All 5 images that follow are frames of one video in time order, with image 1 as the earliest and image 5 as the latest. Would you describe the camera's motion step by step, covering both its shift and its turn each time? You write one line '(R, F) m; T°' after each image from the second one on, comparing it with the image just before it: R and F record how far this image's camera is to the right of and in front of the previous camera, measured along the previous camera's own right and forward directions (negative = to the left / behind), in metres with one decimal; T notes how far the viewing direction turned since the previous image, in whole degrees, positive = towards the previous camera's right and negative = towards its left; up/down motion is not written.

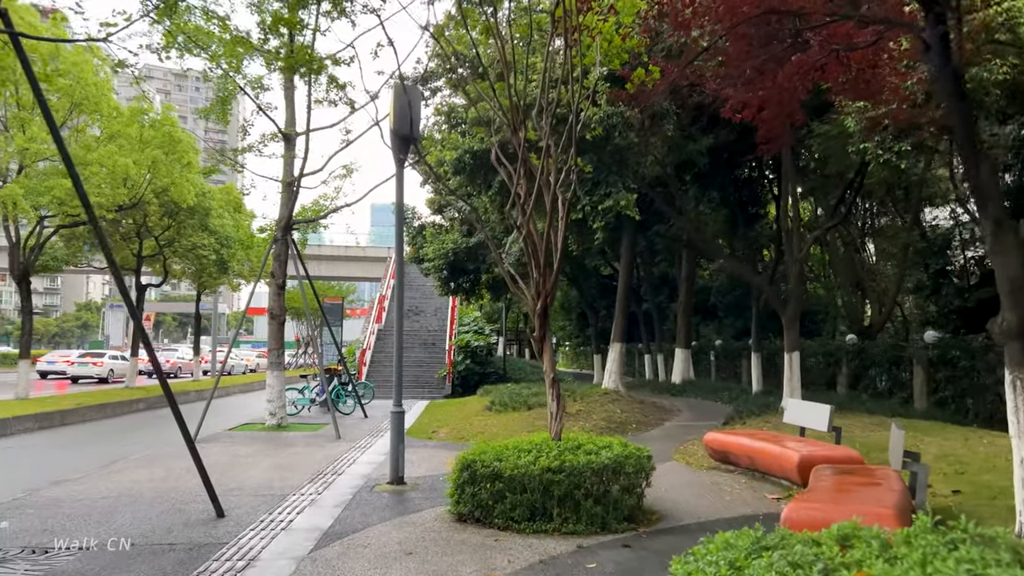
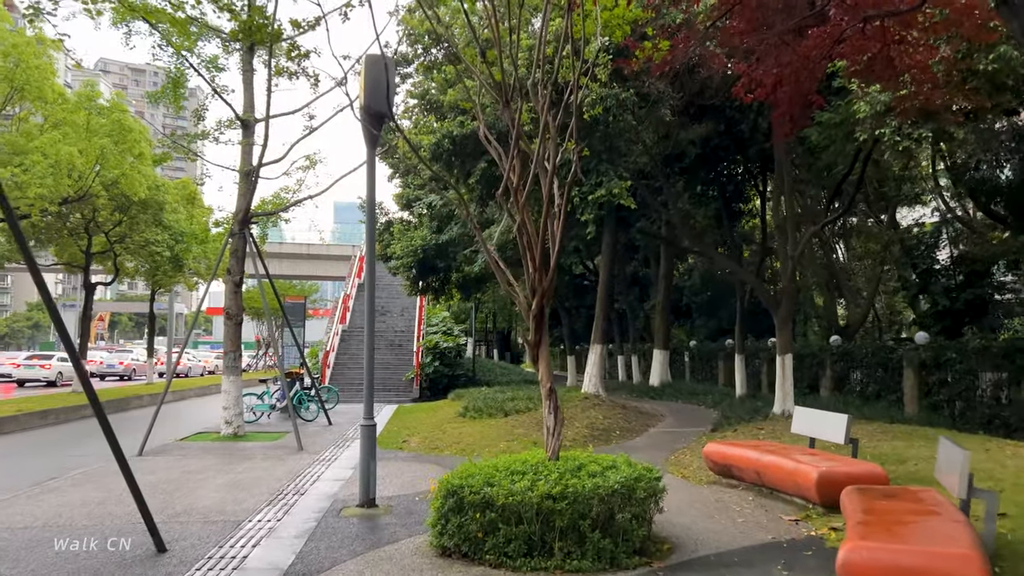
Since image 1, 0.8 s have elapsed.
(-0.2, +0.9) m; +3°
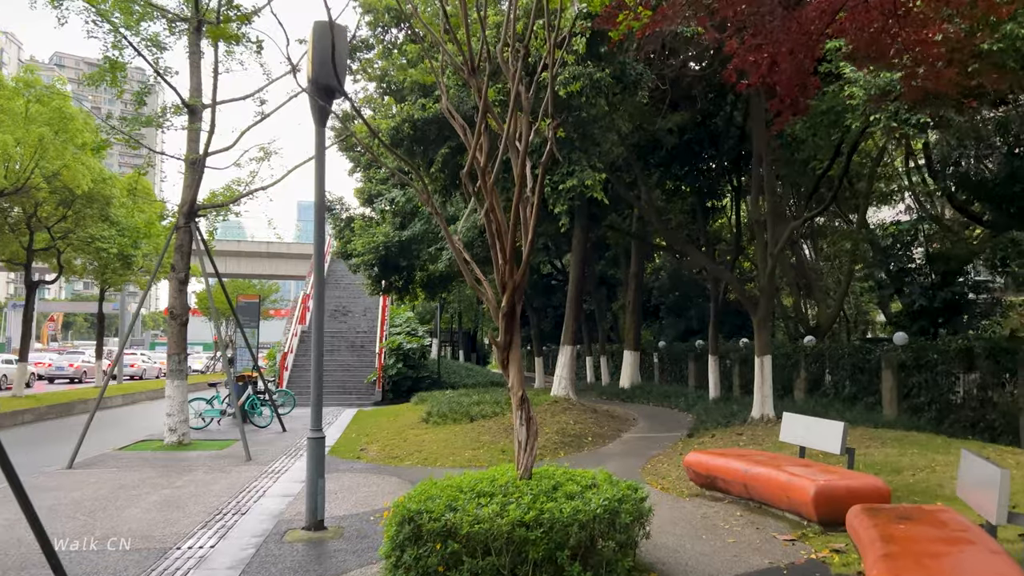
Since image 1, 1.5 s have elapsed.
(0.0, +0.8) m; +2°
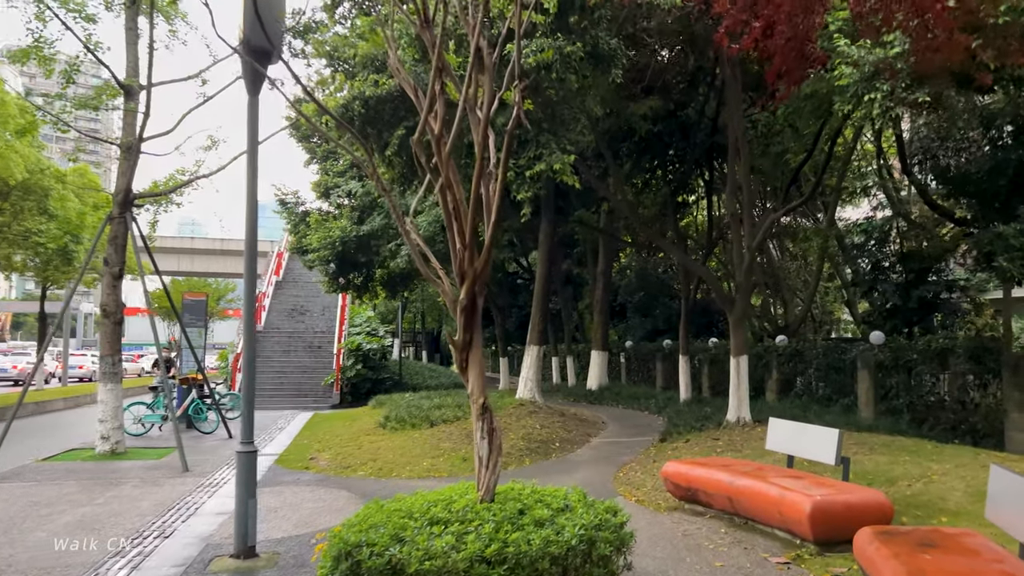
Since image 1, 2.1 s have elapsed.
(0.0, +0.8) m; +3°
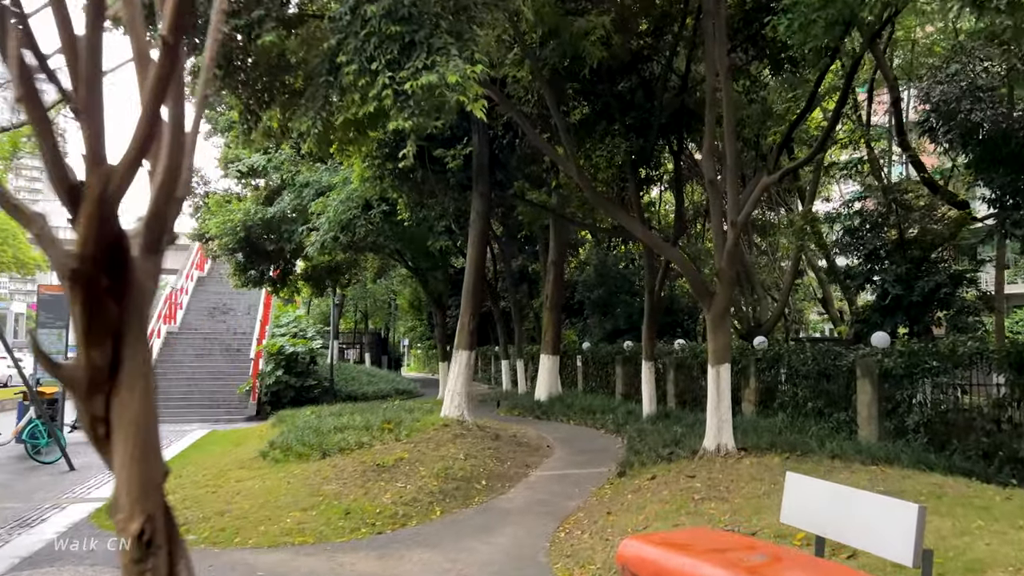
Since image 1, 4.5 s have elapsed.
(+0.6, +2.7) m; +3°
